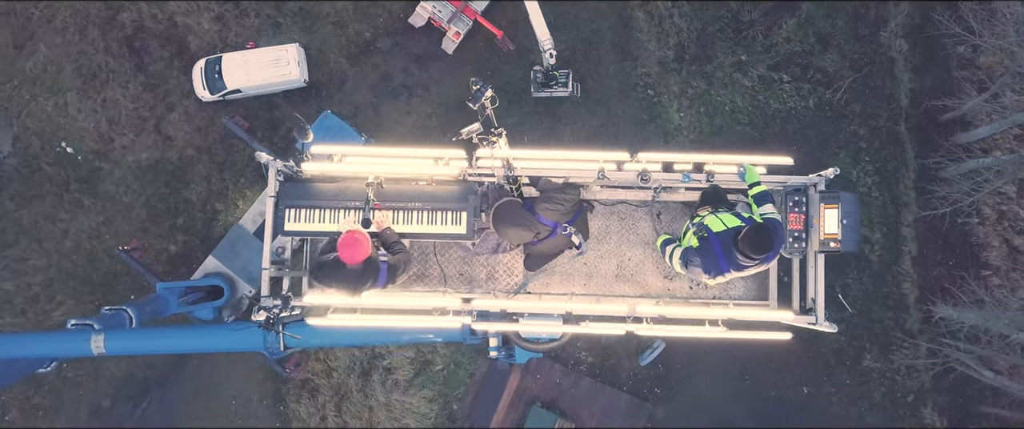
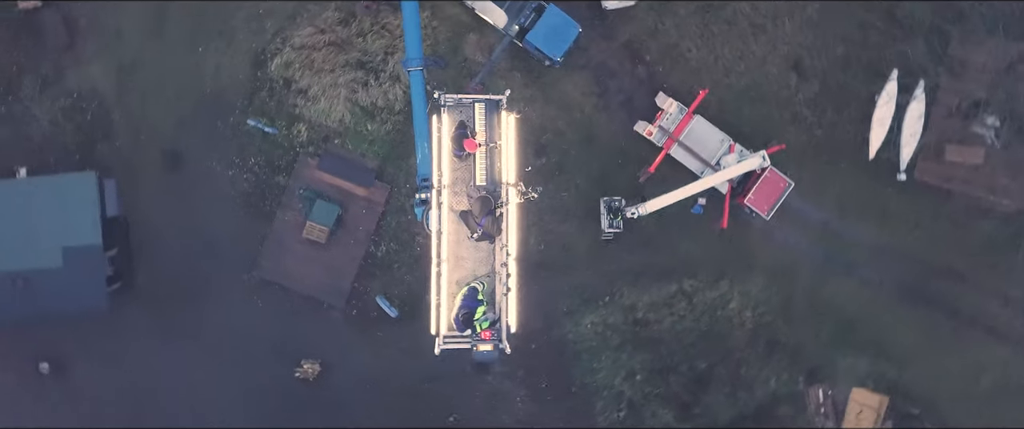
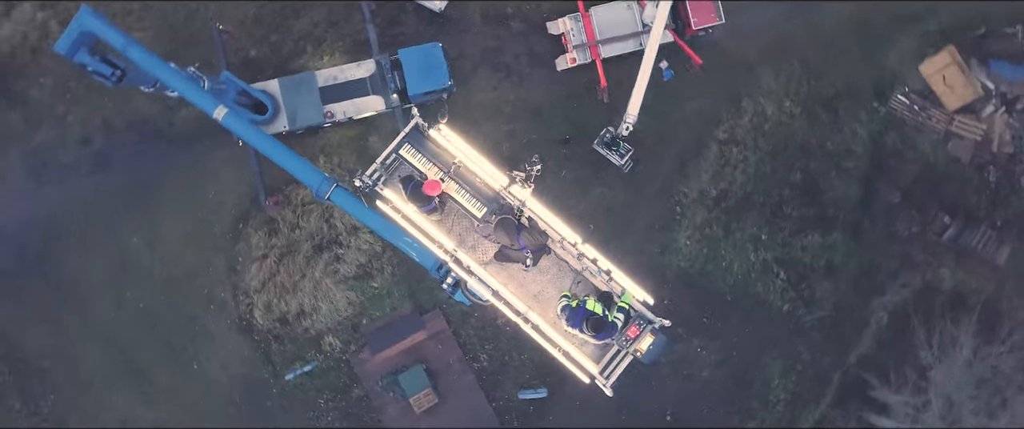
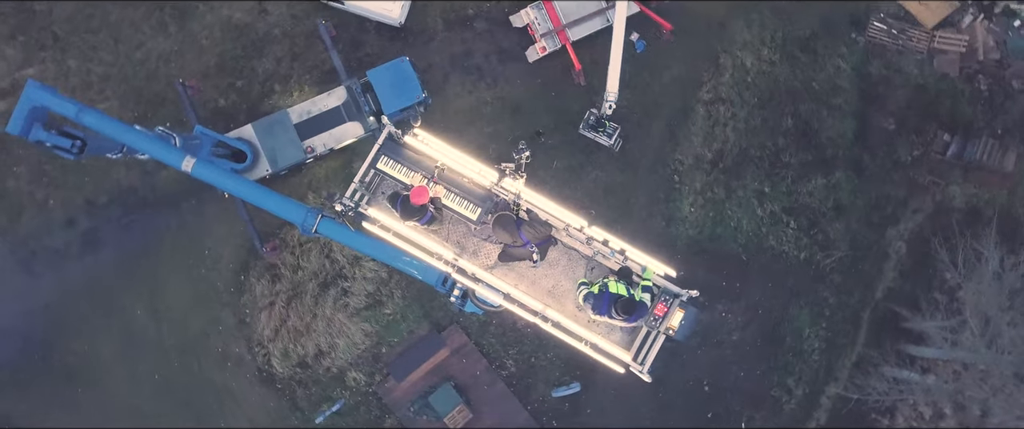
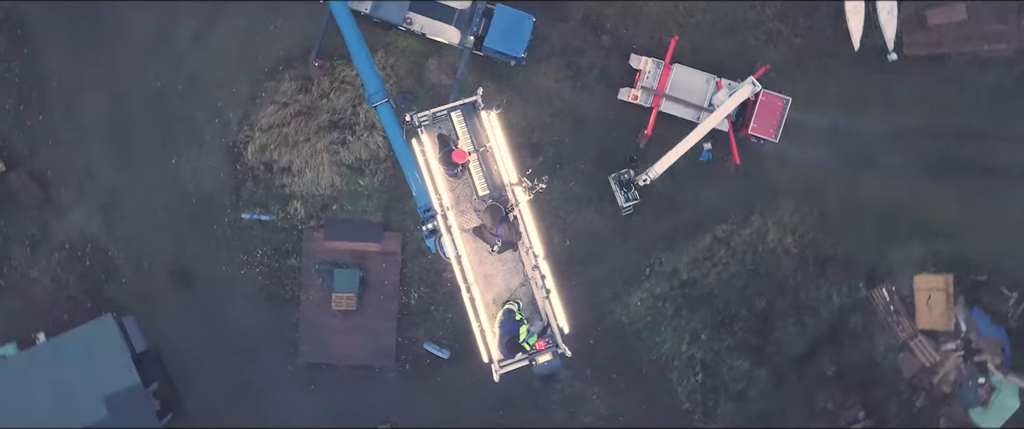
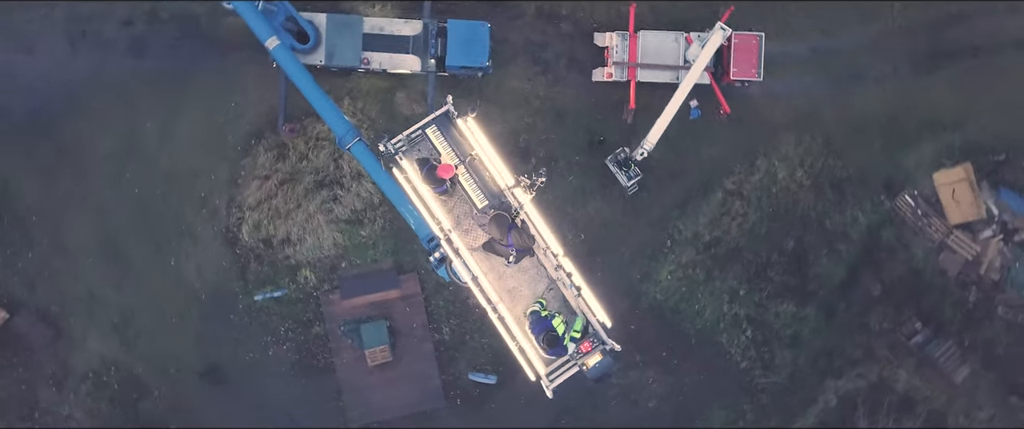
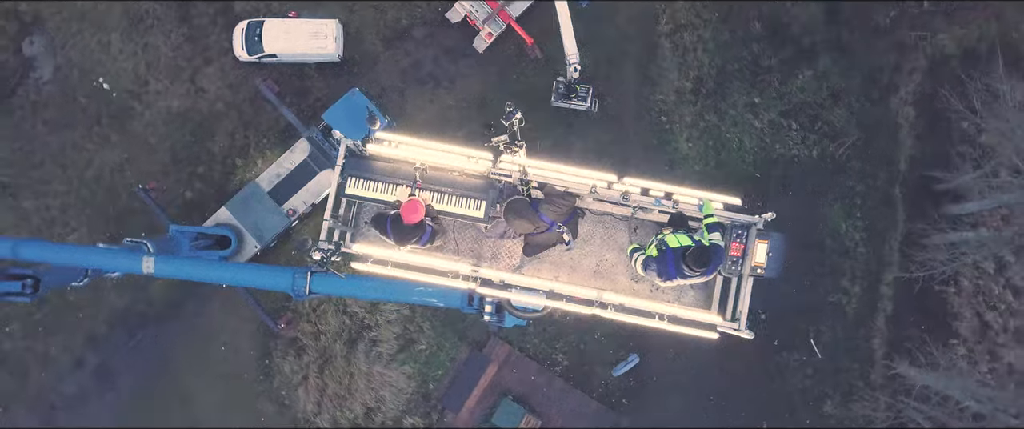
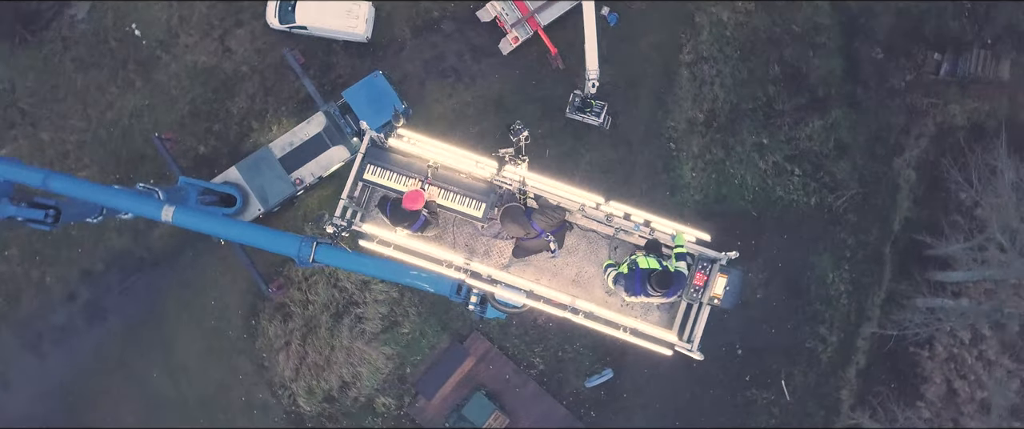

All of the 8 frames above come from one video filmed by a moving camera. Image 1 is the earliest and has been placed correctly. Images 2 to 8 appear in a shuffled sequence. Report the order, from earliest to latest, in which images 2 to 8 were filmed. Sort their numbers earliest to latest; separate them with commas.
7, 8, 4, 3, 6, 5, 2
